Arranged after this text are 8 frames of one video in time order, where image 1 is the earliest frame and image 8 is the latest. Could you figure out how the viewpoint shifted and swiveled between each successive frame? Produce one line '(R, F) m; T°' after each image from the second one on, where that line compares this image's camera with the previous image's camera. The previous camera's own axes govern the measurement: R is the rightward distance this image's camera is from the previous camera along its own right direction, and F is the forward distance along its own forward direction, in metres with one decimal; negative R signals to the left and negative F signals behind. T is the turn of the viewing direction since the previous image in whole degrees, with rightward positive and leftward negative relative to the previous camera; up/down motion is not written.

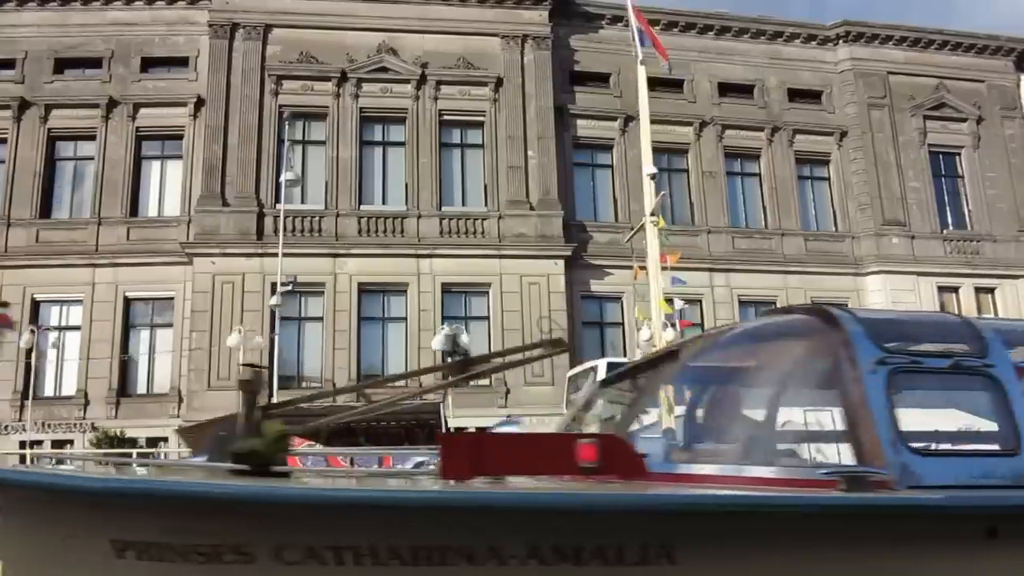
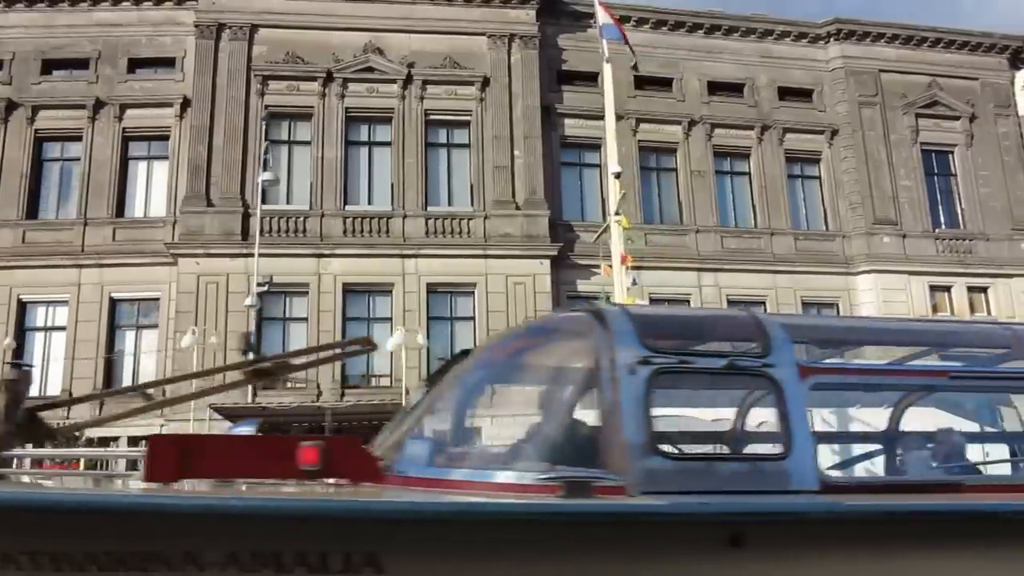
(+0.4, +0.1) m; -1°
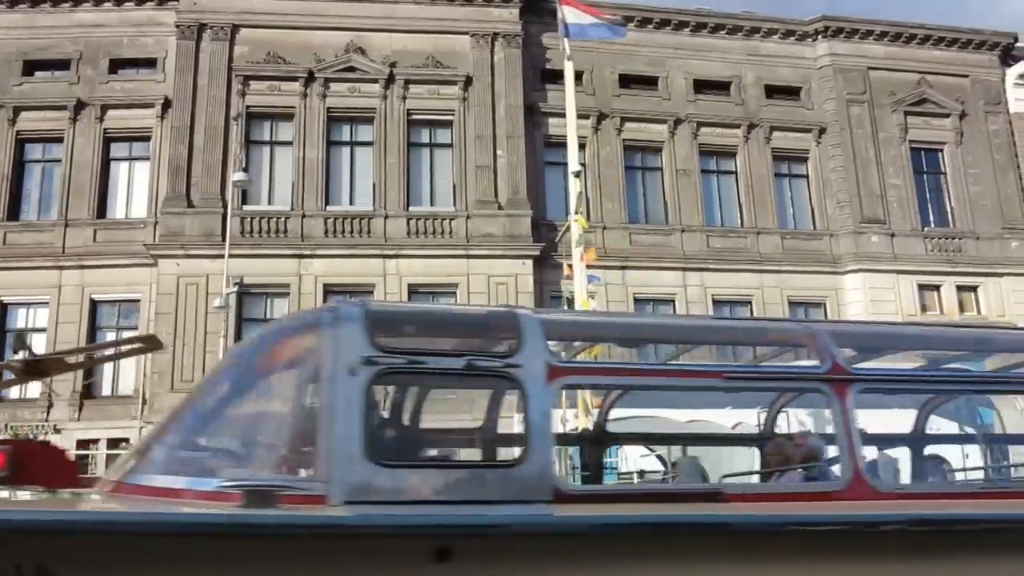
(+0.4, +0.1) m; 0°
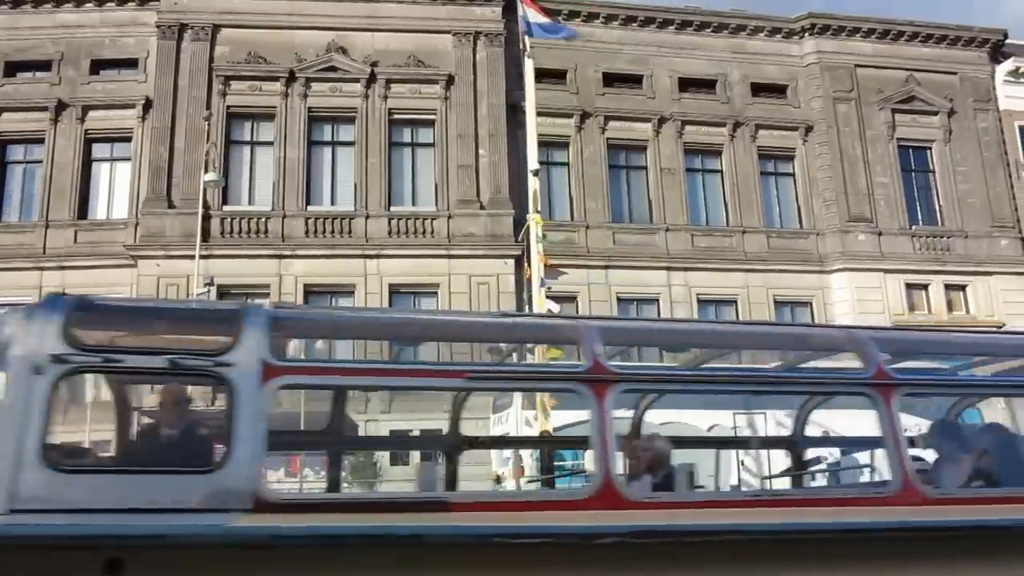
(+0.4, +0.1) m; 0°
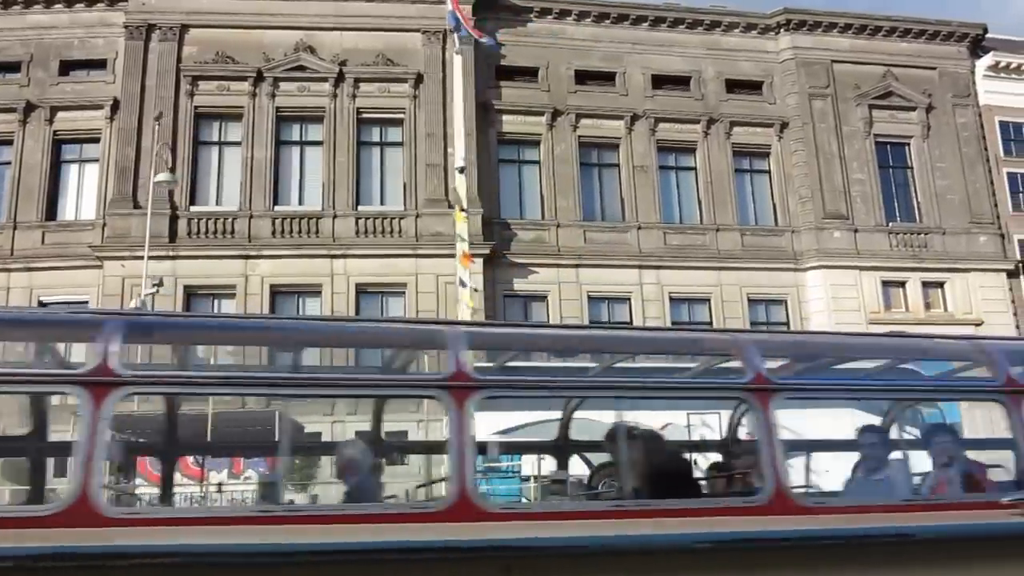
(+0.7, +0.1) m; -1°
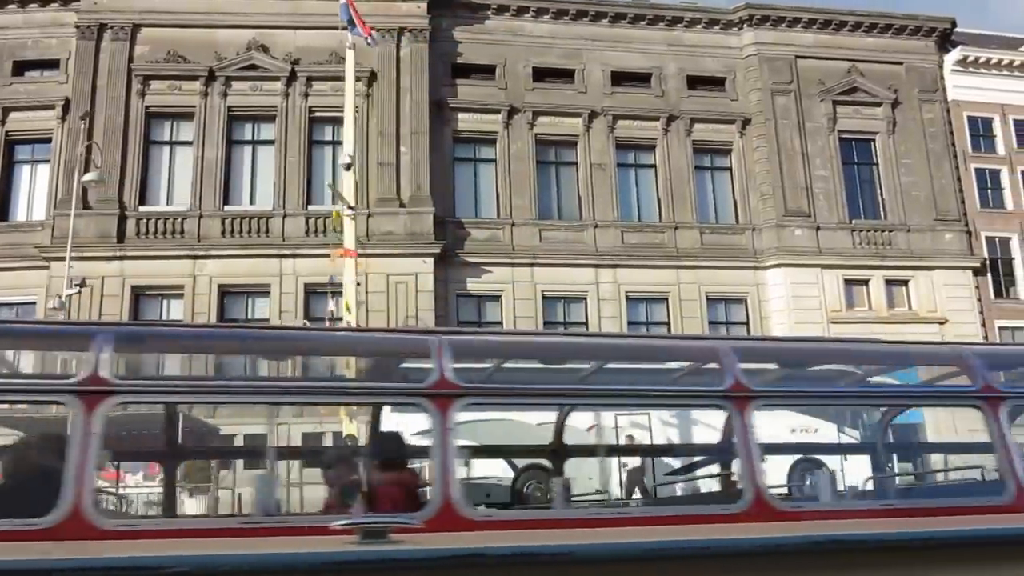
(+1.1, +0.2) m; -1°
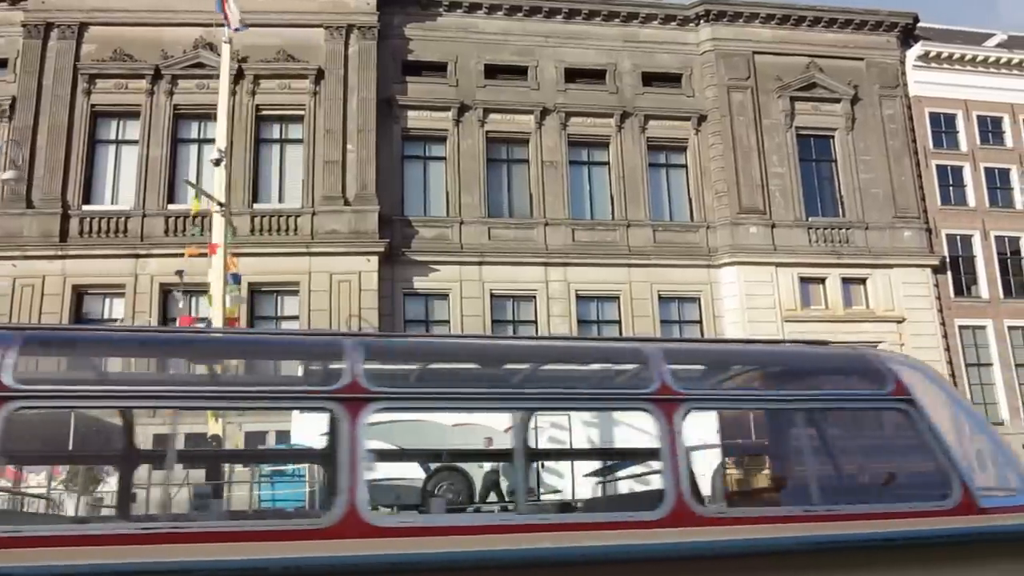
(+1.1, +0.2) m; -1°
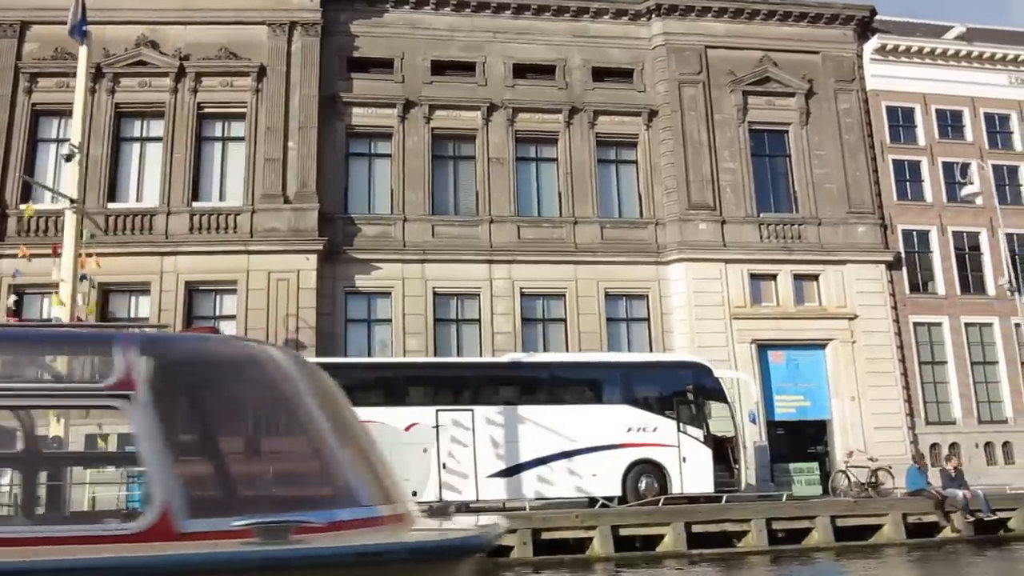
(+1.2, +0.2) m; -1°
